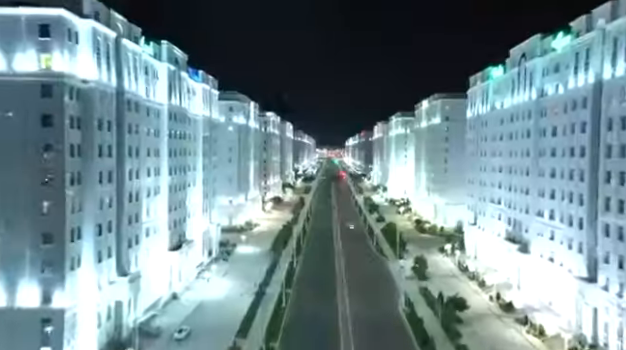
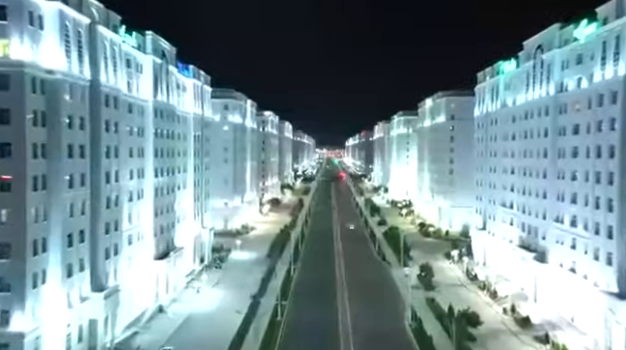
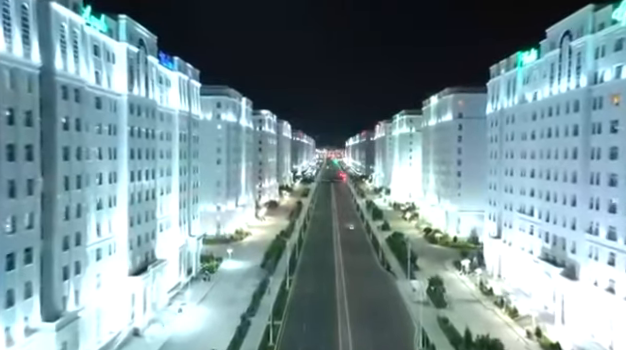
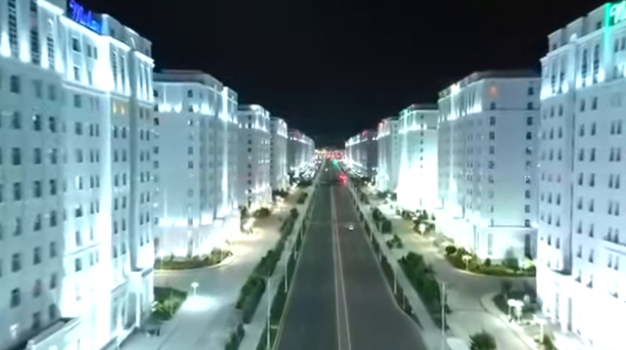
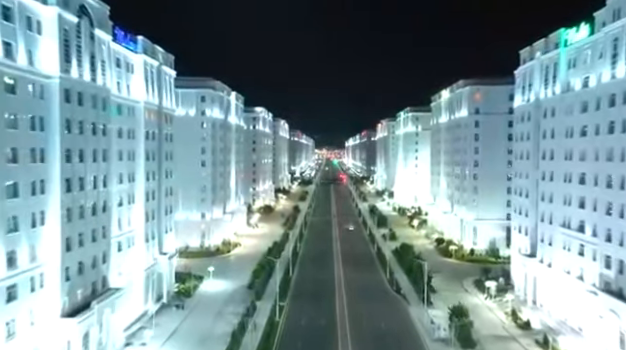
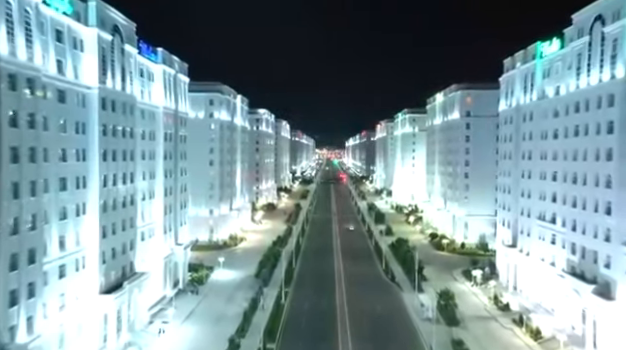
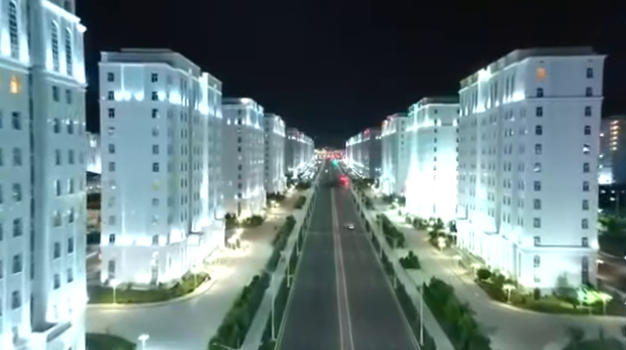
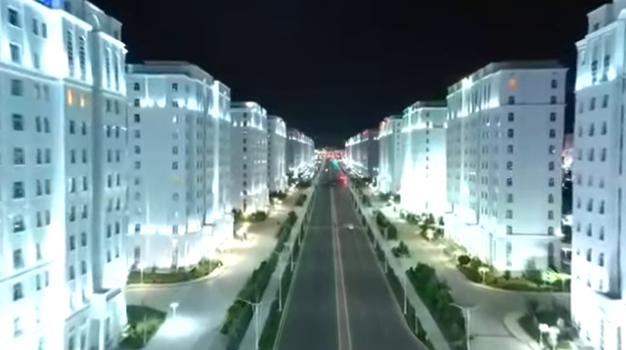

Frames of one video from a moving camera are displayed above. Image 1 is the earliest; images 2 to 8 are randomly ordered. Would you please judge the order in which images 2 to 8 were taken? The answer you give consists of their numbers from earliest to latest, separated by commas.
2, 3, 6, 5, 4, 8, 7
